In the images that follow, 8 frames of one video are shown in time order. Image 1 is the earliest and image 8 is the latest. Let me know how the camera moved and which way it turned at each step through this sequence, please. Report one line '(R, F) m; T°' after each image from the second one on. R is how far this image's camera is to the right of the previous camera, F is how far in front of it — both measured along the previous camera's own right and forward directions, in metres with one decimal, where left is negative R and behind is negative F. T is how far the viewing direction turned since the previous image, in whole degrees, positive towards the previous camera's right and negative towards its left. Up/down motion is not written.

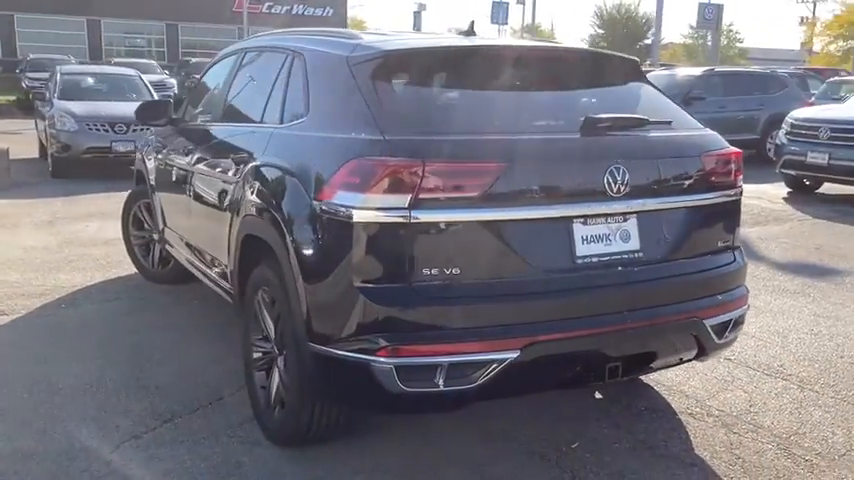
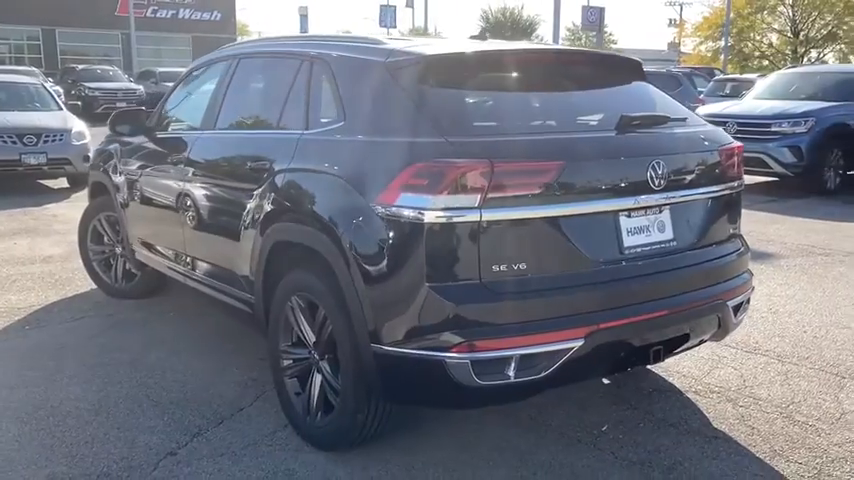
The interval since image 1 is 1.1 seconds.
(-0.6, 0.0) m; +8°
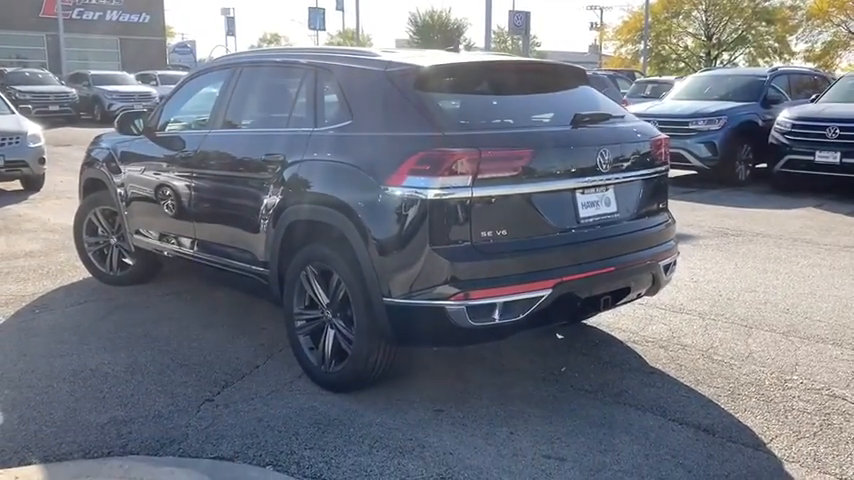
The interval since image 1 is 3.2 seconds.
(-0.3, -0.7) m; +5°
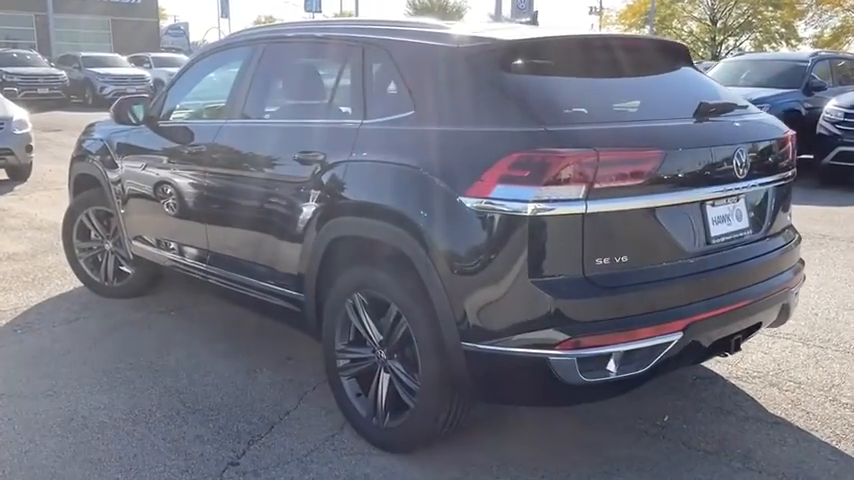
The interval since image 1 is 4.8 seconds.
(-0.4, +0.9) m; 0°
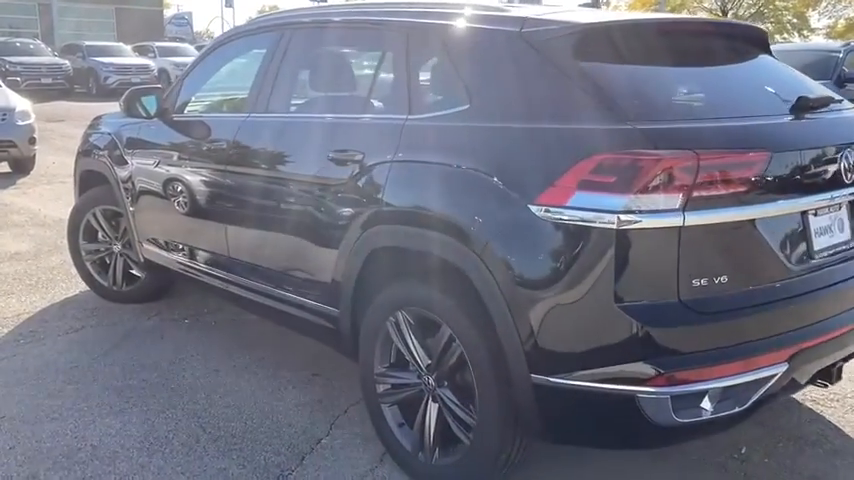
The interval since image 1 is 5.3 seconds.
(-0.2, +0.4) m; 0°
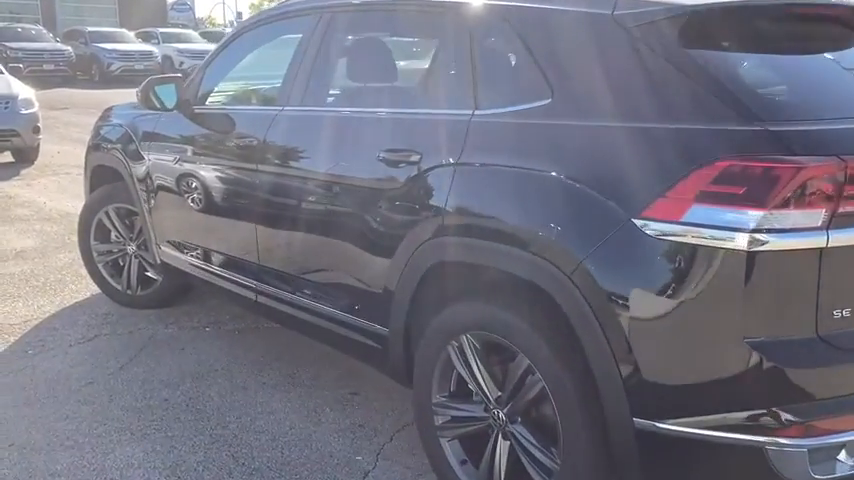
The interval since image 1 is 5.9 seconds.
(-0.2, +0.4) m; 0°
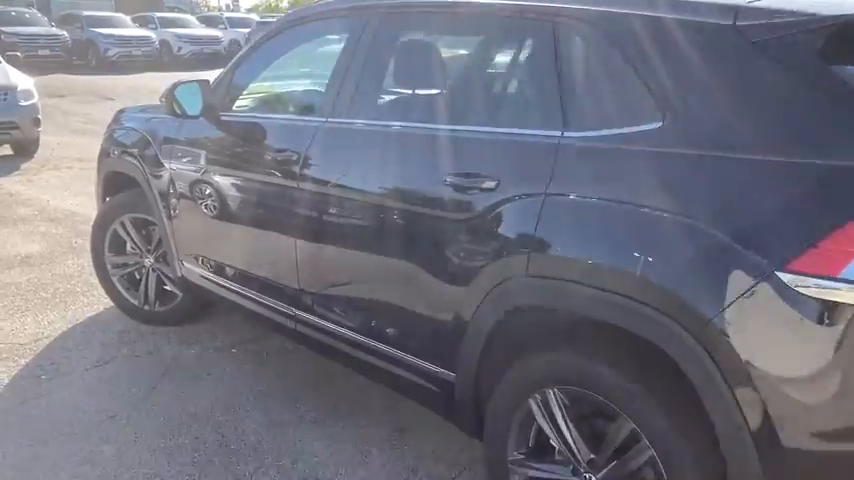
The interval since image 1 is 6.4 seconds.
(-0.3, +0.3) m; 0°
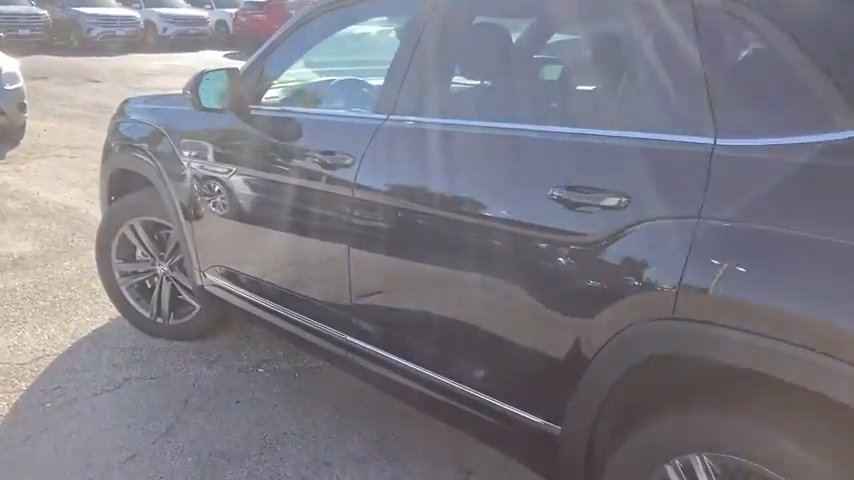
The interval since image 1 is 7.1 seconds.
(-0.3, +0.5) m; +1°
